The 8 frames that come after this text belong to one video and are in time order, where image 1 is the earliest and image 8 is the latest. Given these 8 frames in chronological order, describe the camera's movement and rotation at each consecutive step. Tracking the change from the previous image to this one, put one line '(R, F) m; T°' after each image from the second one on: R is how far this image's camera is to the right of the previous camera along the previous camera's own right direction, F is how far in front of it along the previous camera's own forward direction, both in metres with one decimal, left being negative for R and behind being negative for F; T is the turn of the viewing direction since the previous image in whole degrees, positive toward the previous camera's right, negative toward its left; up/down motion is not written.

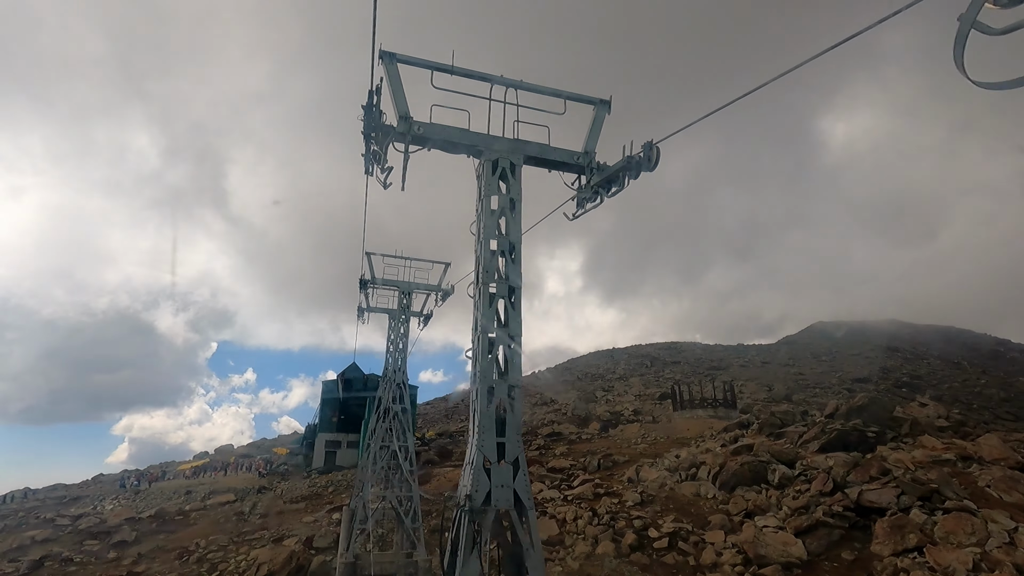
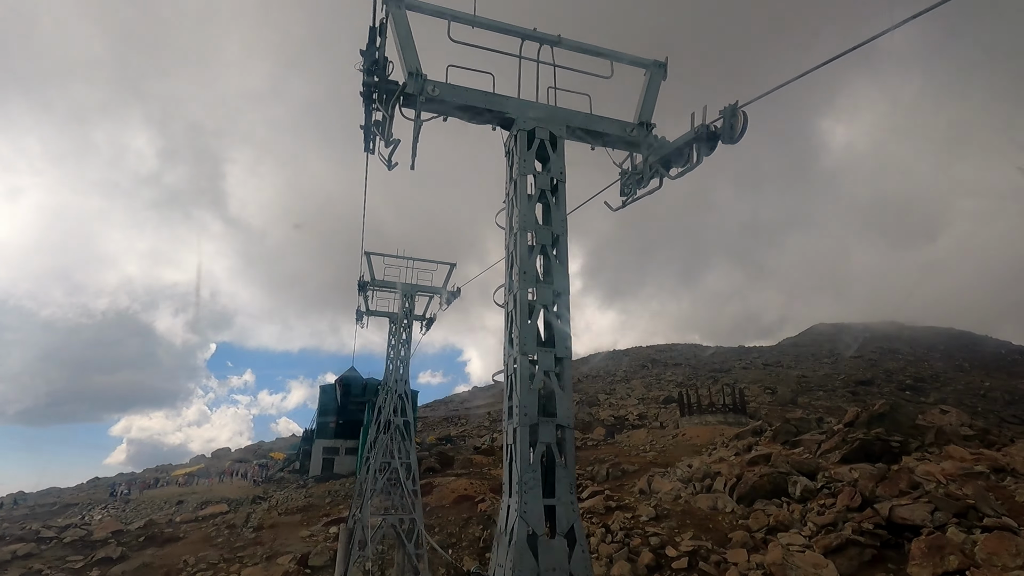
(-0.3, +1.0) m; 0°
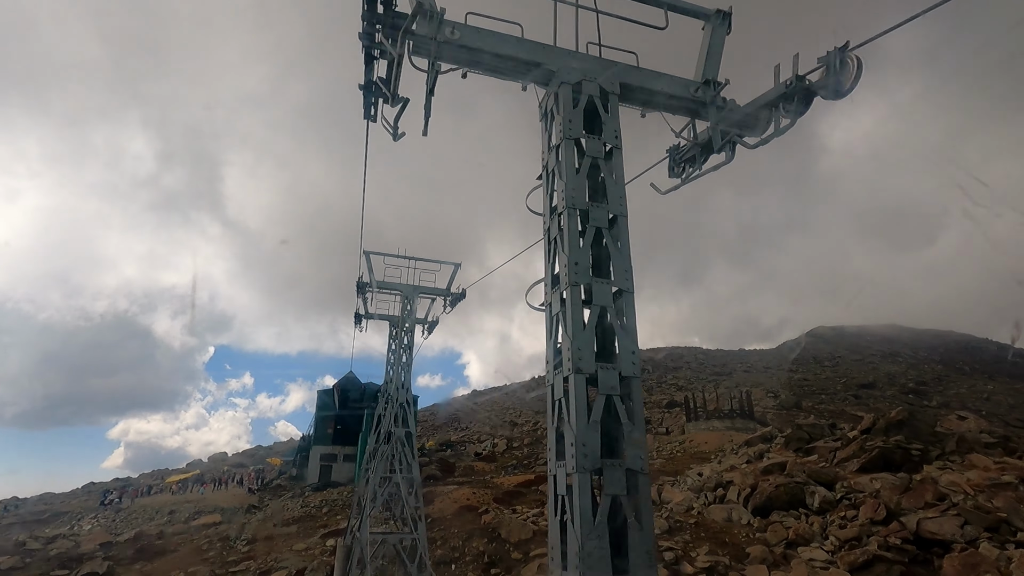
(-0.2, +0.8) m; 0°
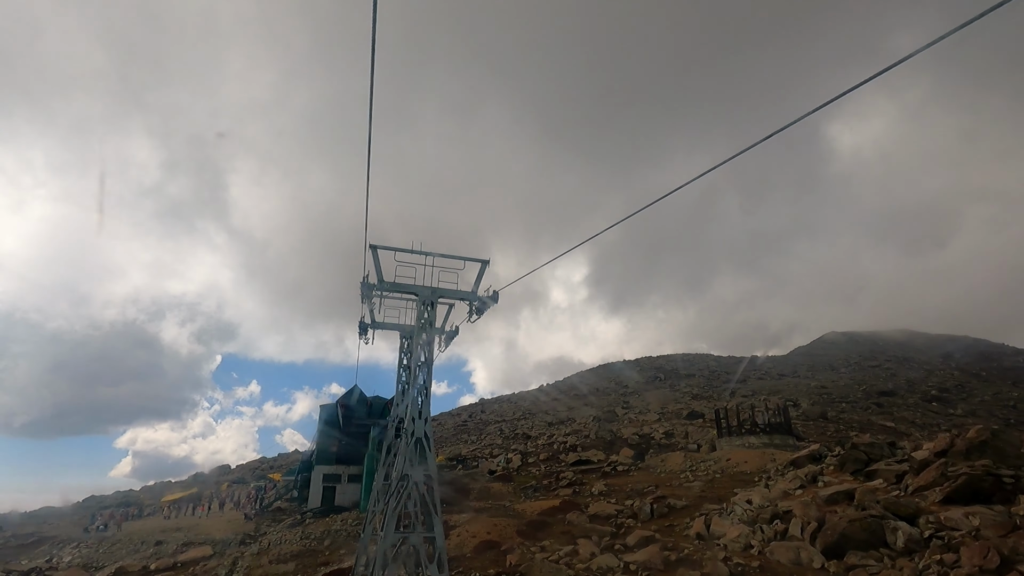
(-0.7, +2.3) m; -1°
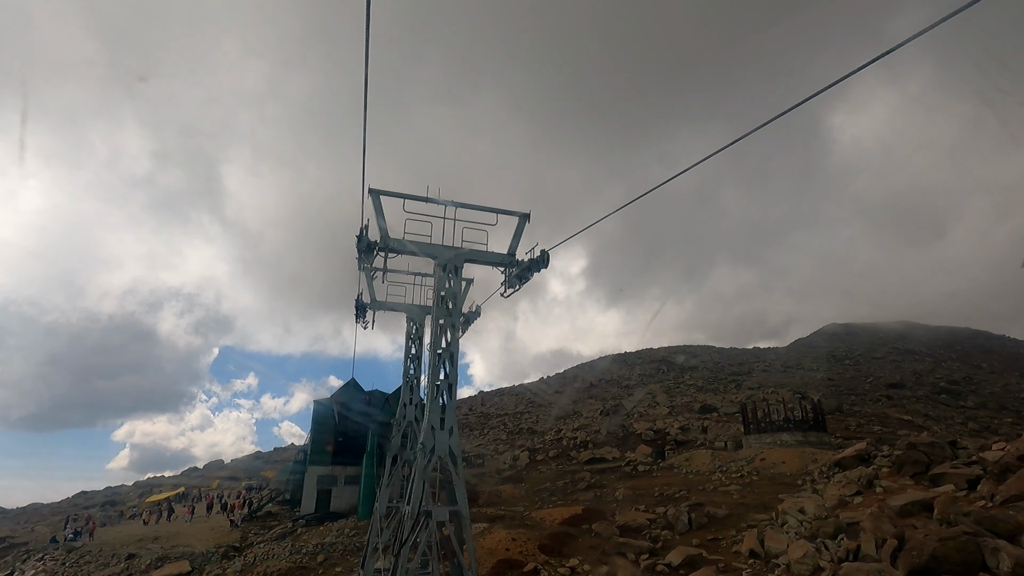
(-0.7, +2.5) m; 0°
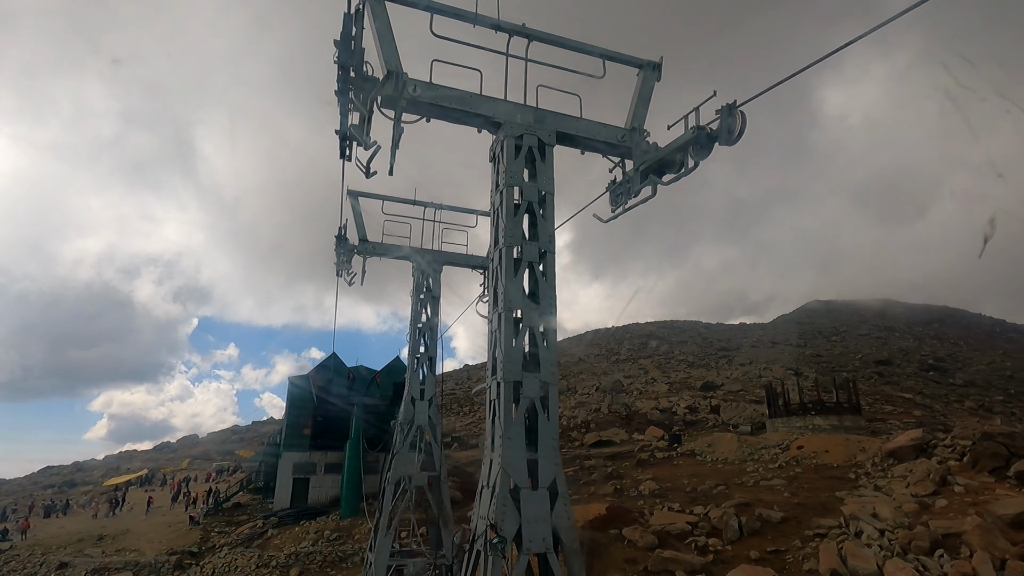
(-1.0, +3.4) m; +2°
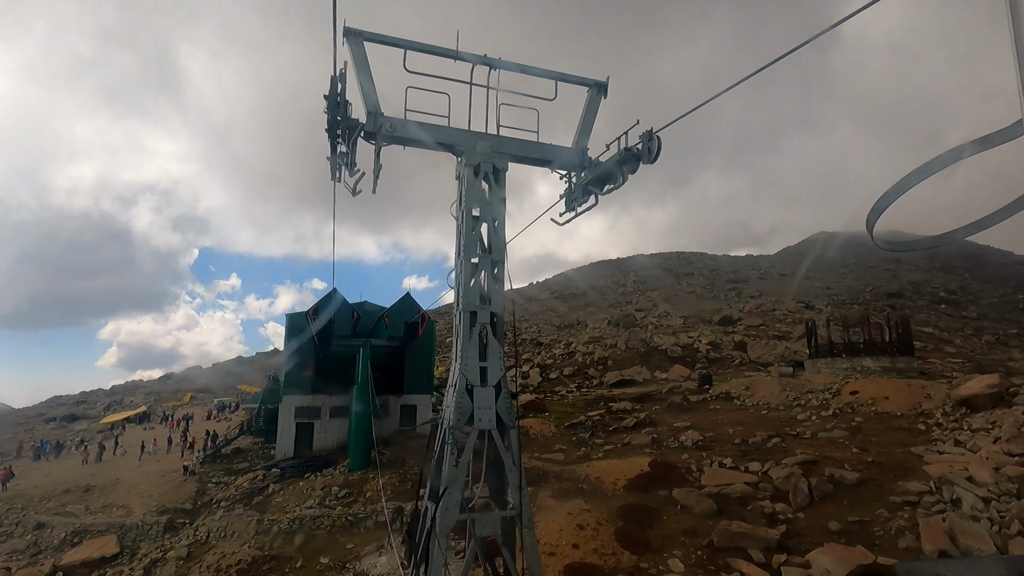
(-0.9, +2.7) m; 0°
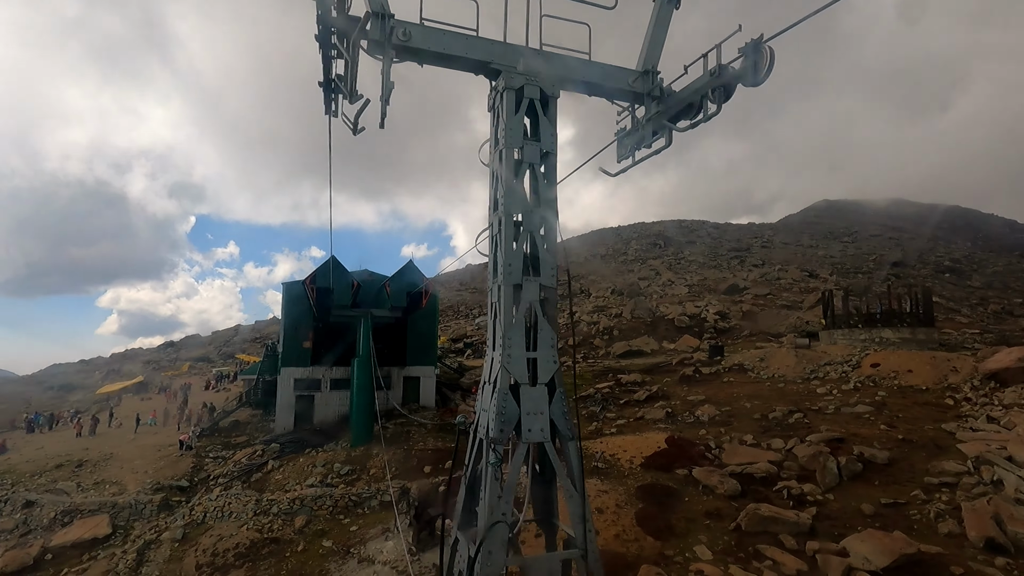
(-0.3, +1.0) m; 0°
